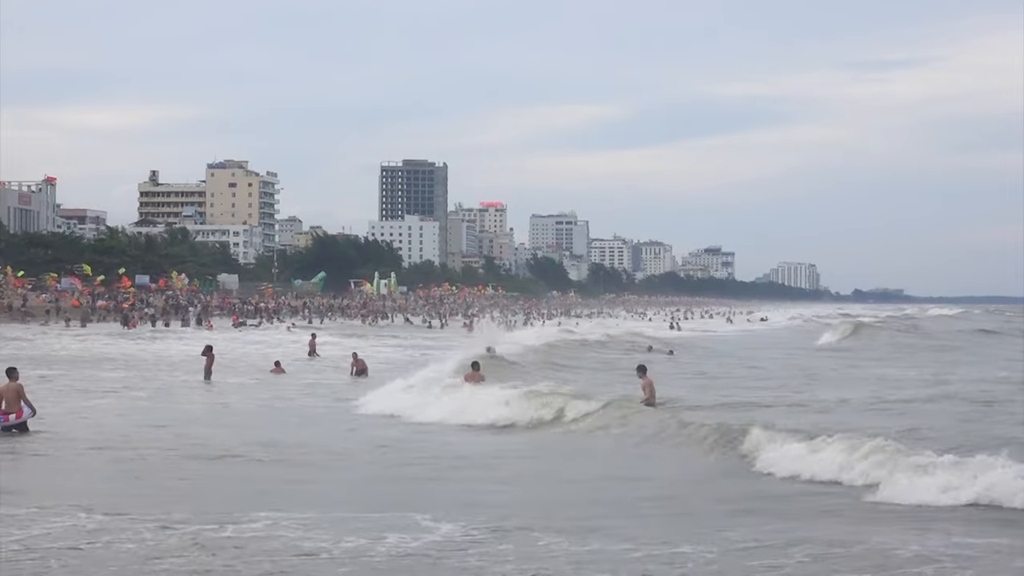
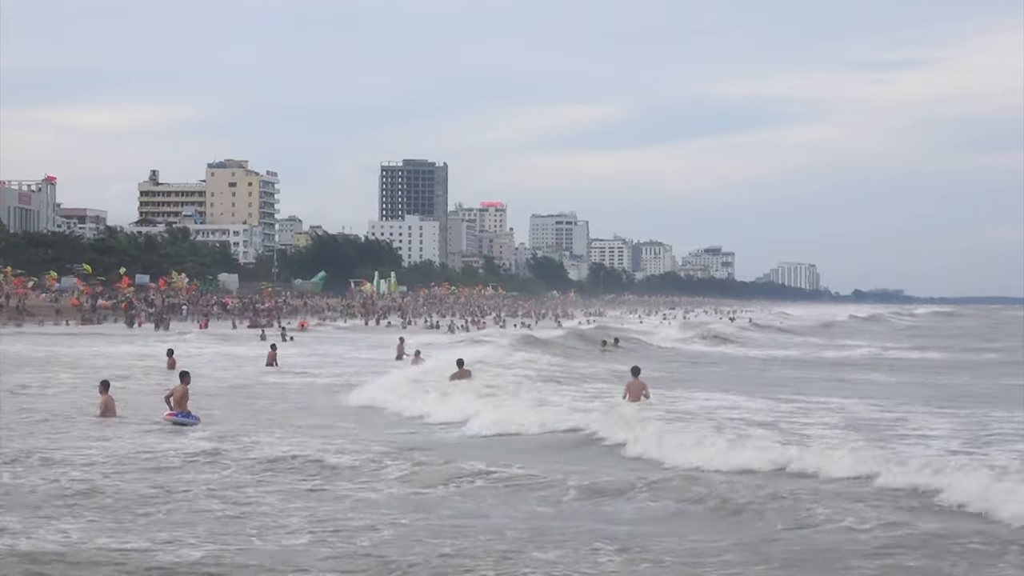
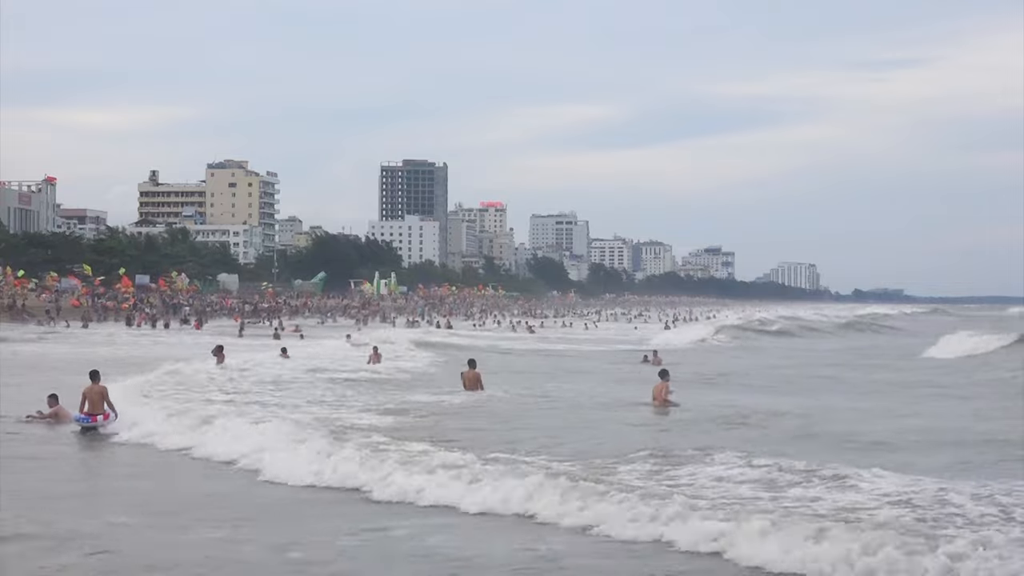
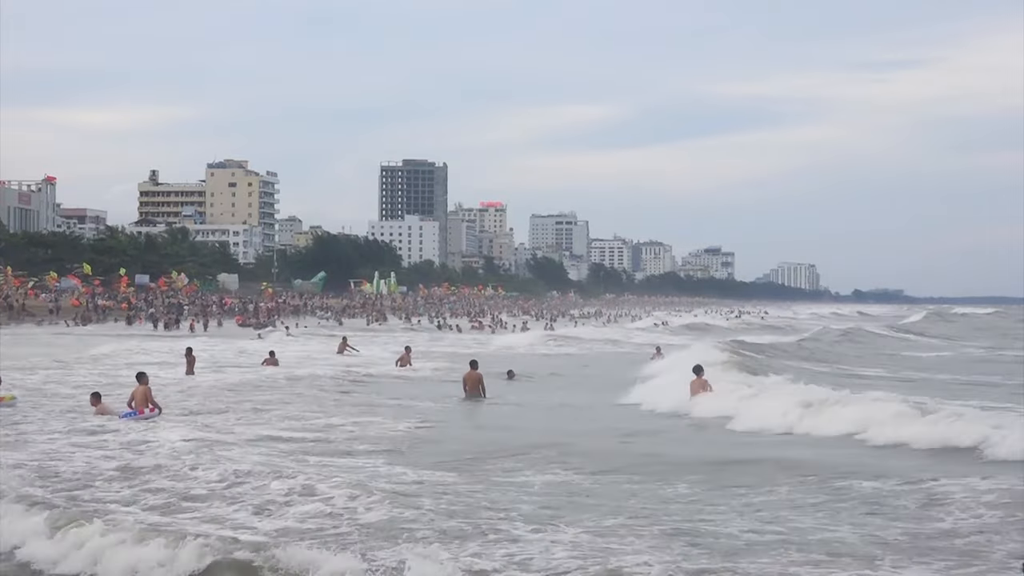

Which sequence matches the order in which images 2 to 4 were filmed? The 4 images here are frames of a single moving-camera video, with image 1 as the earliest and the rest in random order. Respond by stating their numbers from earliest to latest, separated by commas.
3, 4, 2
